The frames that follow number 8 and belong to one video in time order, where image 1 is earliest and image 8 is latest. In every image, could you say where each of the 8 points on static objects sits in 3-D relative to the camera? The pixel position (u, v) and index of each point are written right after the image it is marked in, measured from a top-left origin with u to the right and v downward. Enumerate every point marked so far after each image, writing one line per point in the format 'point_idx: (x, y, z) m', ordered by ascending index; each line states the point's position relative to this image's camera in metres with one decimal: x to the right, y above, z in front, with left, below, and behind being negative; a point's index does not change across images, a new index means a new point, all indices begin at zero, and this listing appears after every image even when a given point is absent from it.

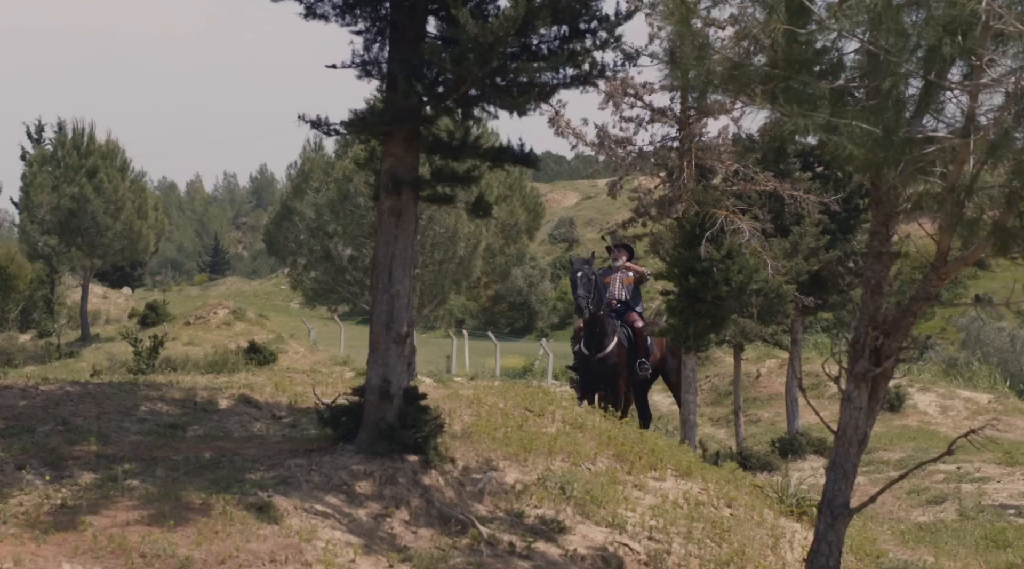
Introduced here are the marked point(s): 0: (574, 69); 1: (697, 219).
0: (+0.6, +1.9, +11.2) m
1: (+2.2, +0.8, +14.8) m
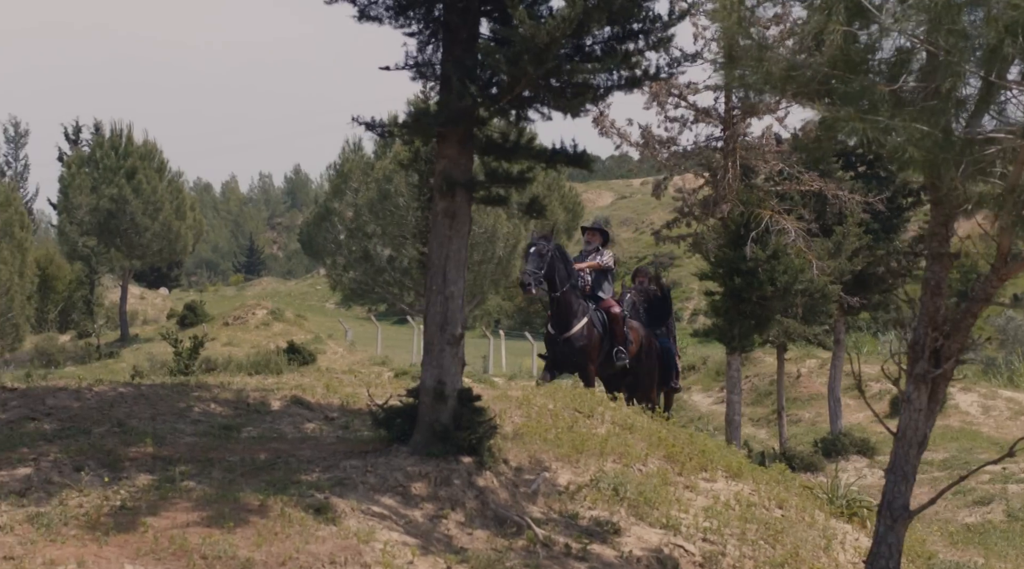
0: (+1.0, +1.9, +11.1) m
1: (+2.7, +0.8, +14.7) m
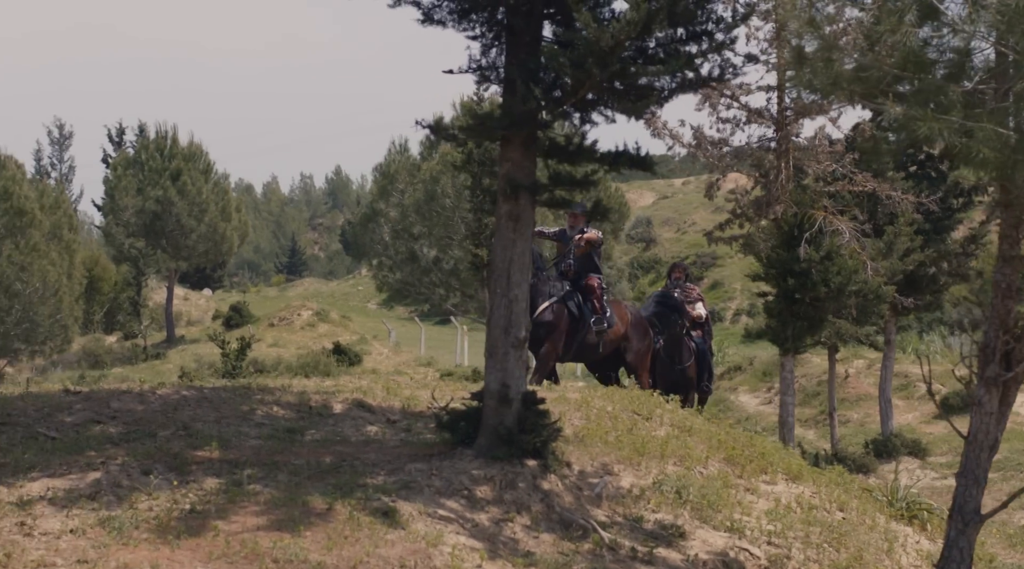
0: (+1.6, +1.9, +11.1) m
1: (+3.4, +0.8, +14.7) m
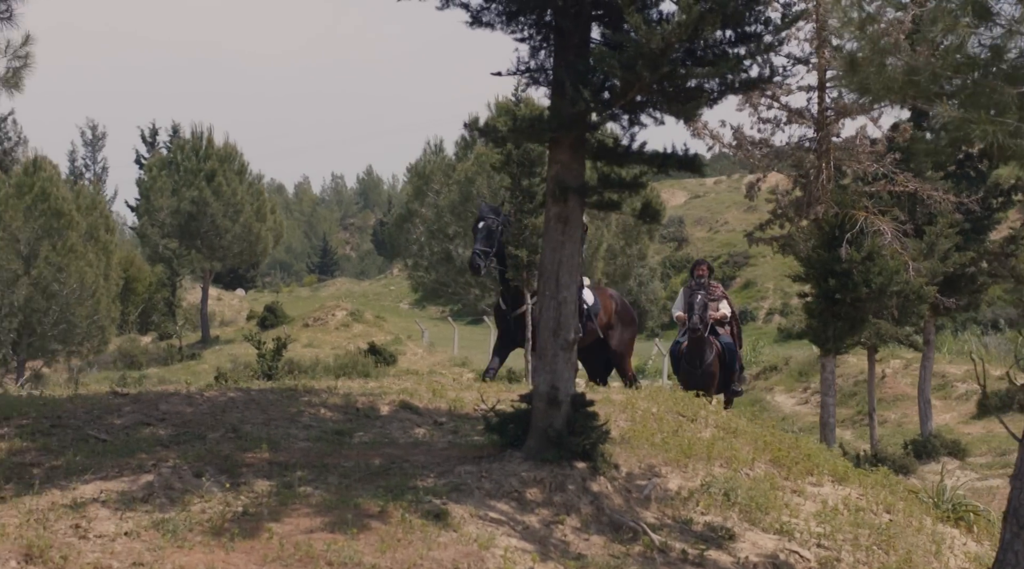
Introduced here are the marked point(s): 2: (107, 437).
0: (+2.0, +1.9, +11.1) m
1: (+3.8, +0.7, +14.6) m
2: (-3.7, -1.4, +11.2) m
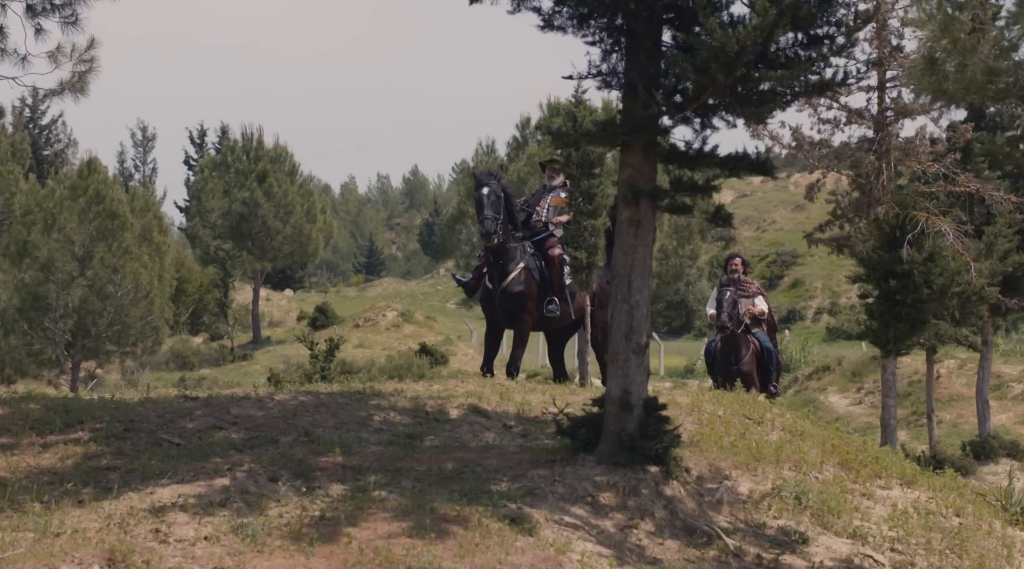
0: (+2.7, +1.9, +11.0) m
1: (+4.5, +0.7, +14.6) m
2: (-3.0, -1.4, +11.3) m
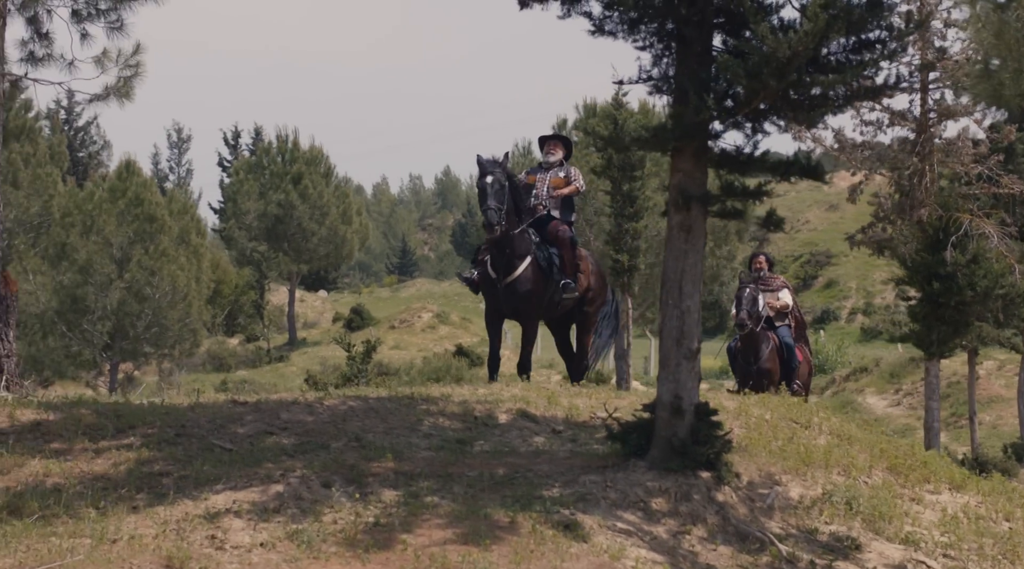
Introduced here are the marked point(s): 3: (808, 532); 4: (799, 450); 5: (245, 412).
0: (+3.1, +1.8, +11.0) m
1: (+5.0, +0.7, +14.5) m
2: (-2.6, -1.5, +11.3) m
3: (+2.6, -2.2, +11.0) m
4: (+2.8, -1.6, +12.1) m
5: (-2.6, -1.2, +12.1) m
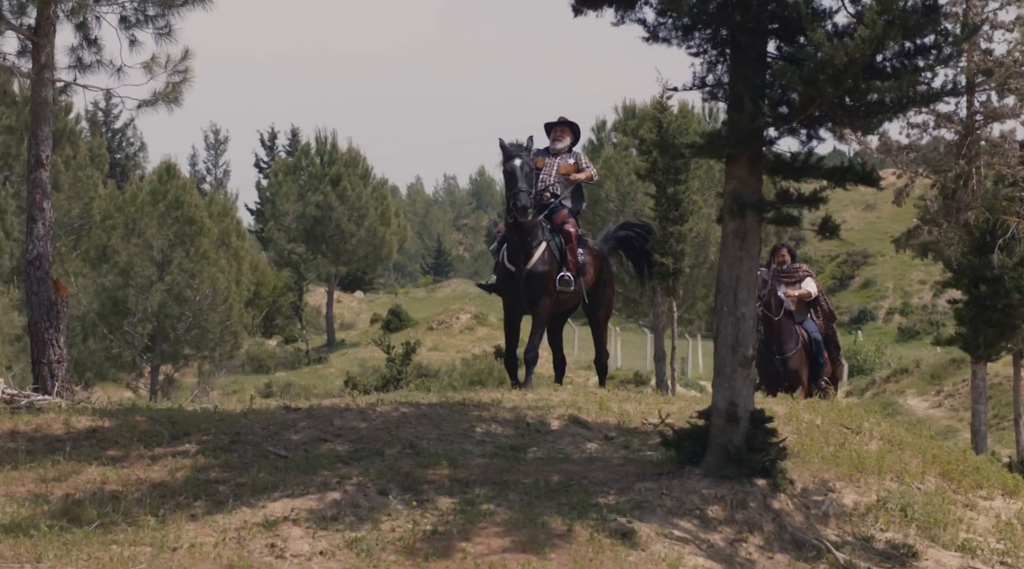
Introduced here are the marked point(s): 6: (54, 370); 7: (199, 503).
0: (+3.6, +1.7, +10.9) m
1: (+5.6, +0.7, +14.4) m
2: (-2.1, -1.6, +11.4) m
3: (+3.1, -2.2, +10.9) m
4: (+3.3, -1.7, +12.0) m
5: (-2.1, -1.3, +12.1) m
6: (-4.9, -0.9, +13.3) m
7: (-2.7, -1.9, +10.6) m
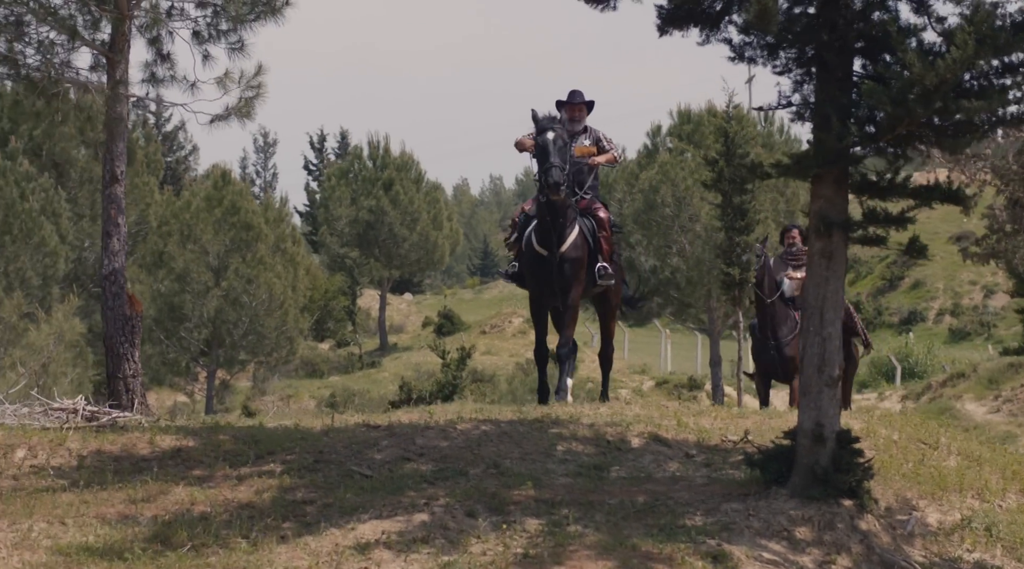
0: (+4.4, +1.6, +10.9) m
1: (+6.3, +0.6, +14.4) m
2: (-1.3, -1.7, +11.4) m
3: (+3.9, -2.4, +10.9) m
4: (+4.1, -1.8, +12.0) m
5: (-1.3, -1.5, +12.1) m
6: (-4.1, -1.1, +13.3) m
7: (-1.9, -2.1, +10.7) m
